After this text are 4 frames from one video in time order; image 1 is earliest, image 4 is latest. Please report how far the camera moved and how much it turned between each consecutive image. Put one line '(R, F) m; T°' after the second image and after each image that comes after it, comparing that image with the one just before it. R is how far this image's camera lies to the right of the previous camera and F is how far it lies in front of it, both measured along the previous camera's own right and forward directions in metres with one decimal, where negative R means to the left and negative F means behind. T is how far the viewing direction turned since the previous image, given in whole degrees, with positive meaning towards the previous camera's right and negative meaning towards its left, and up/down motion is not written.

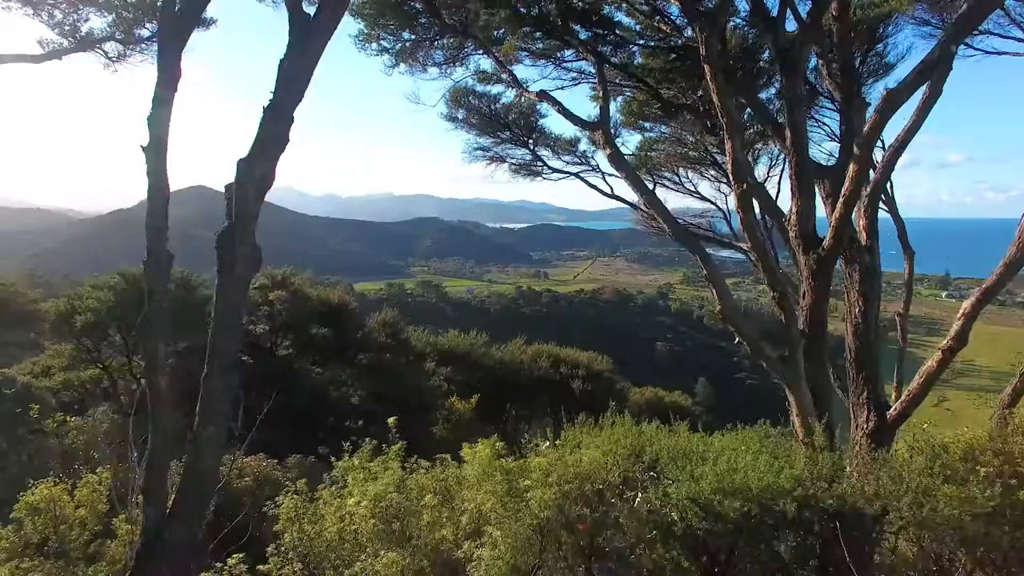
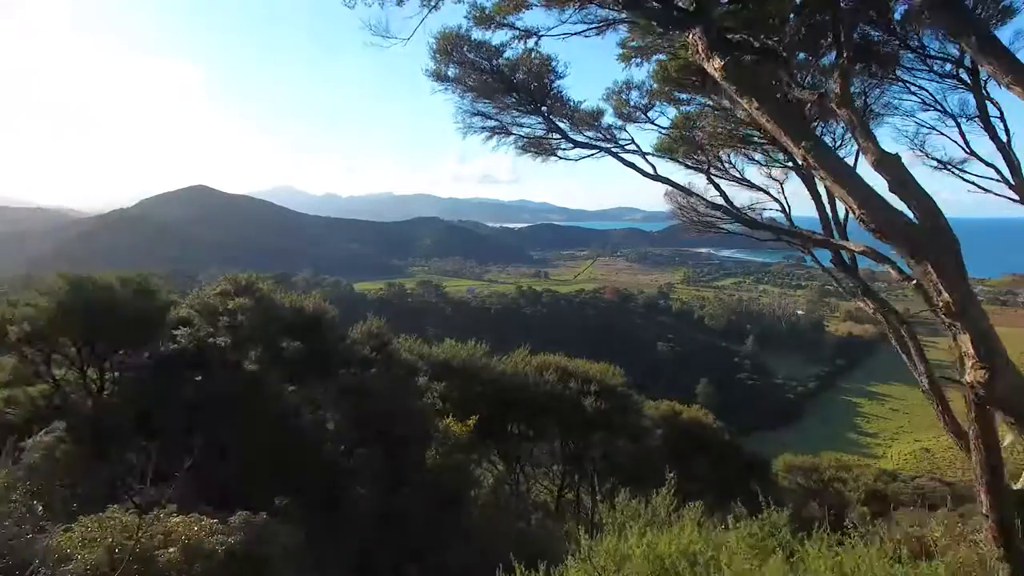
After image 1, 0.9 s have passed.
(0.0, +0.6) m; 0°
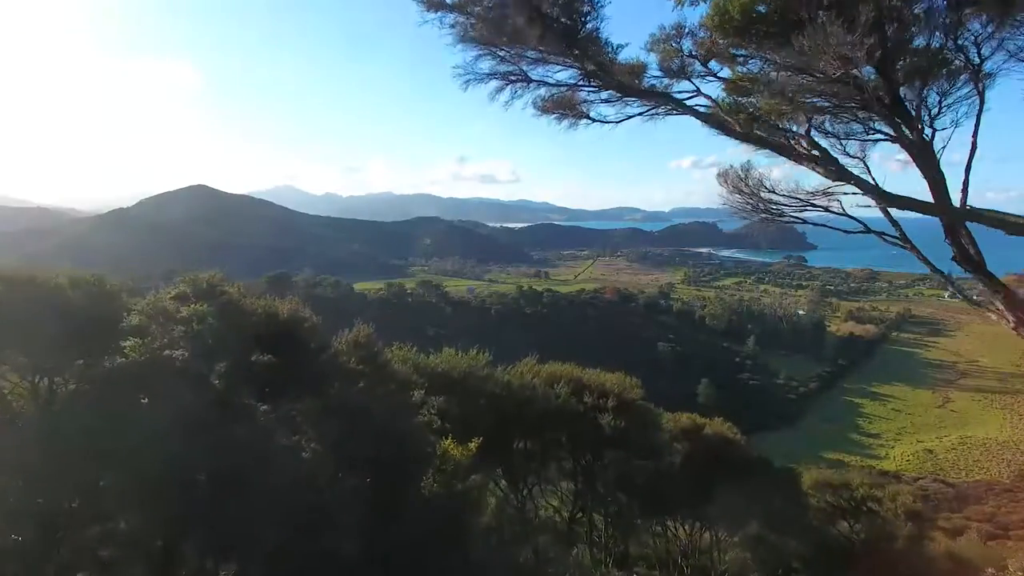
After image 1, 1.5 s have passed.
(0.0, +0.5) m; 0°
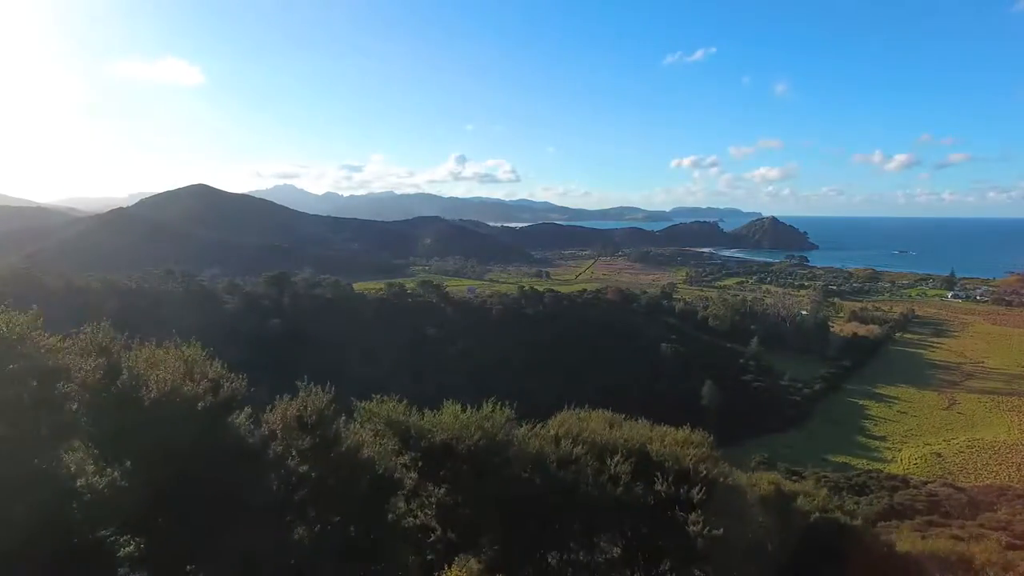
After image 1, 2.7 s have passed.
(-0.2, +1.3) m; 0°
